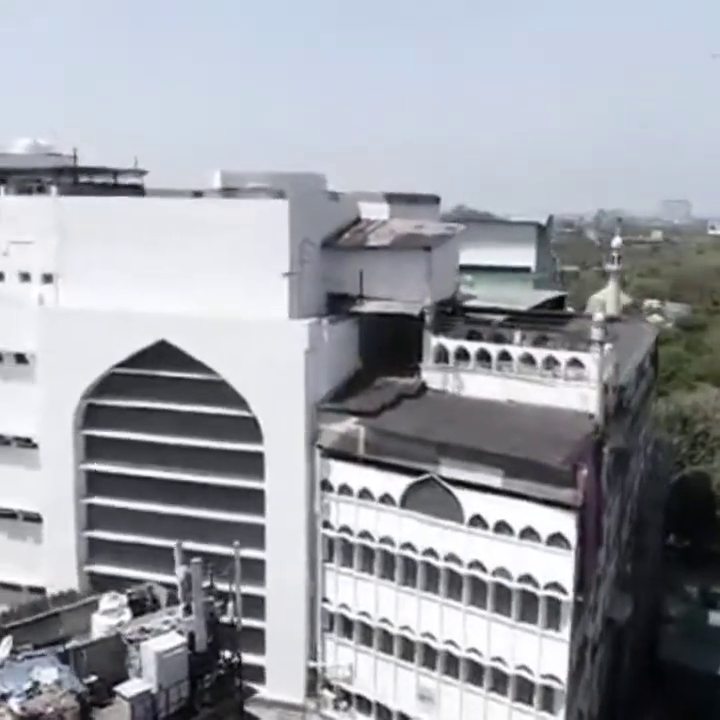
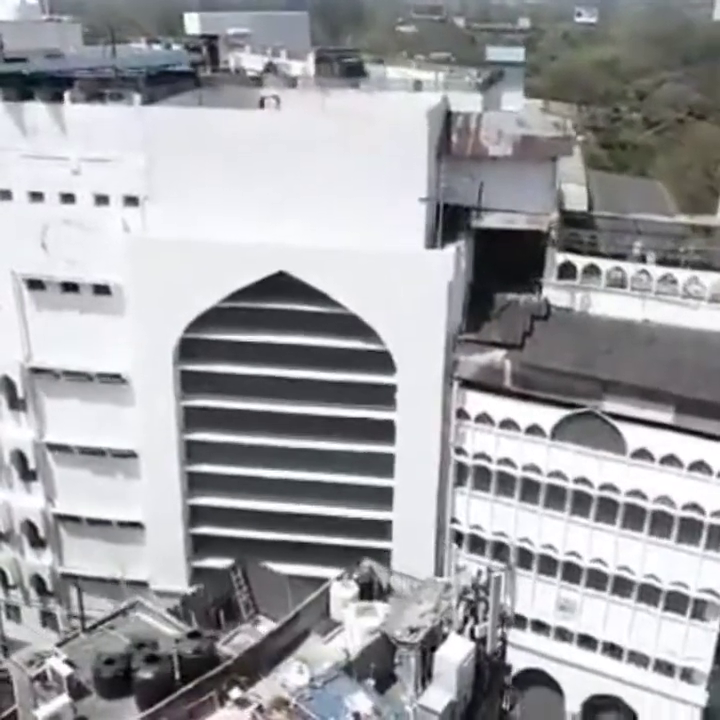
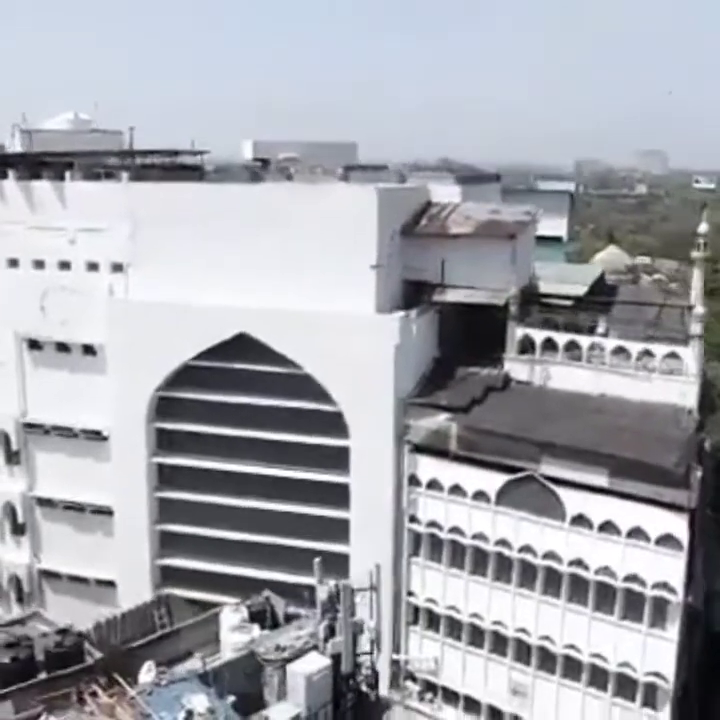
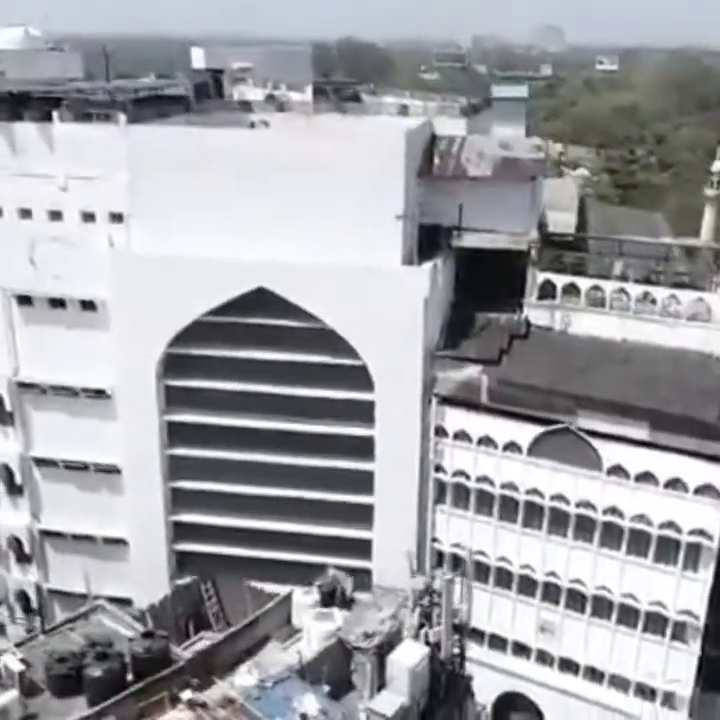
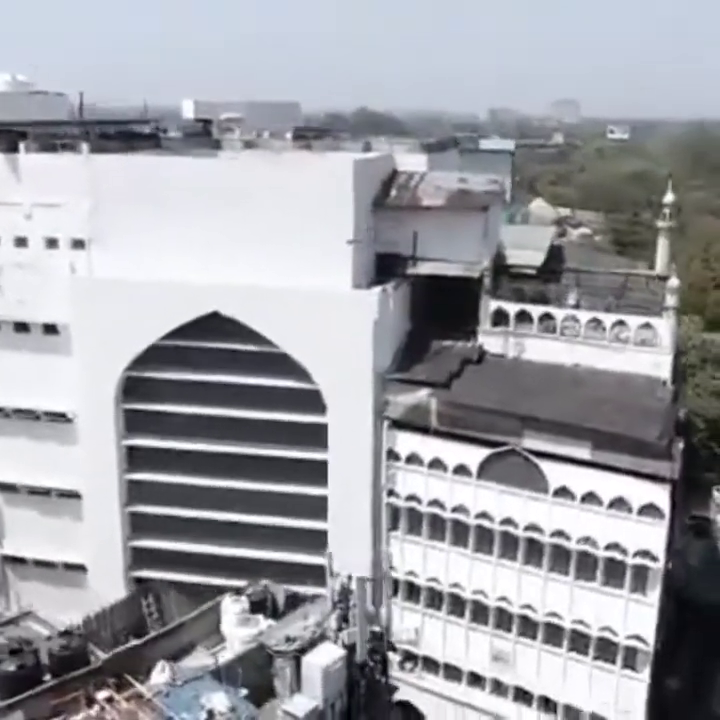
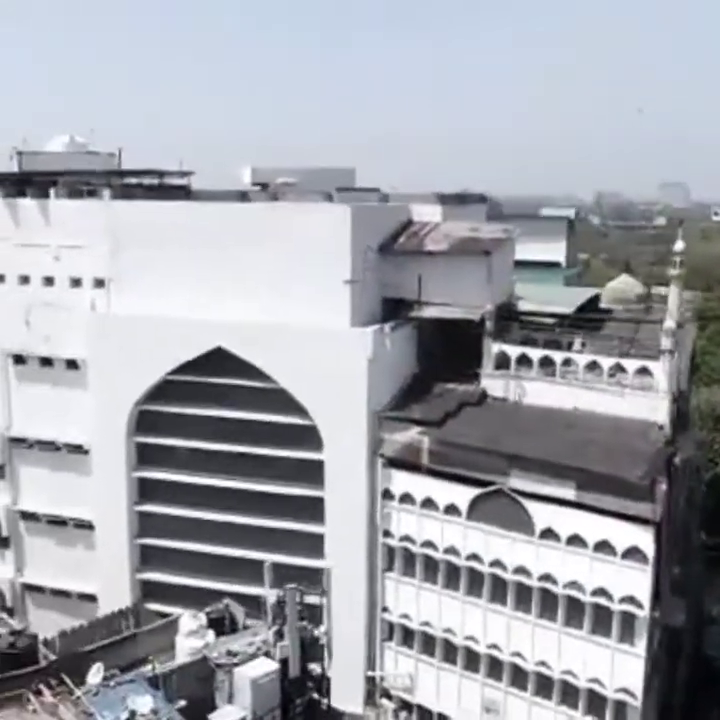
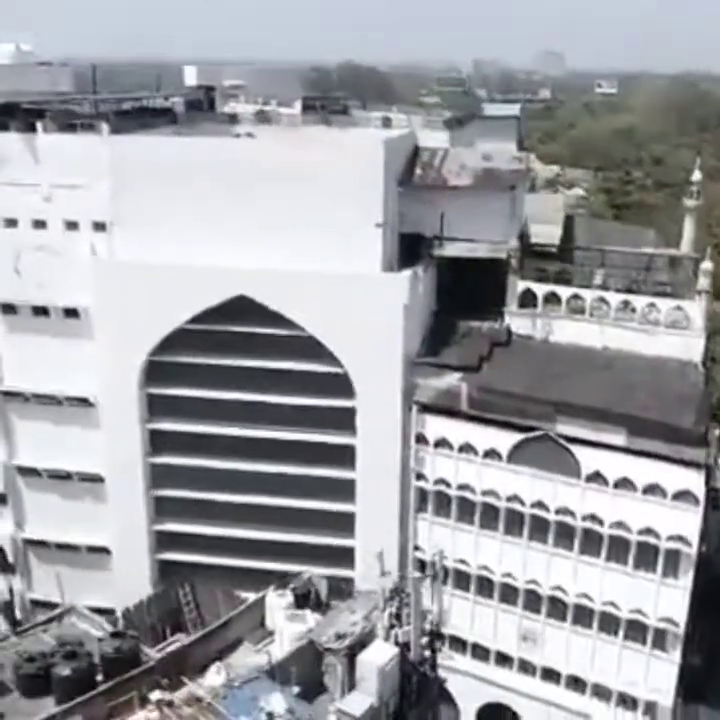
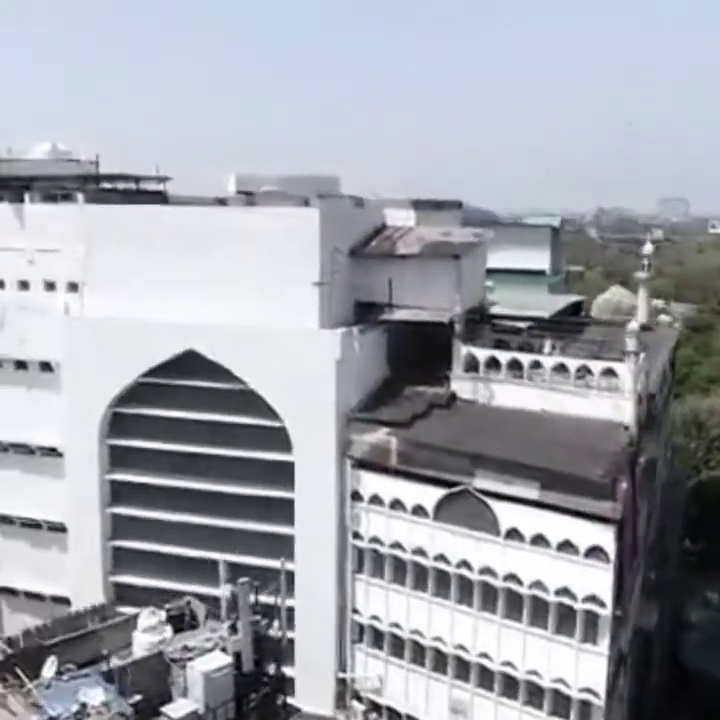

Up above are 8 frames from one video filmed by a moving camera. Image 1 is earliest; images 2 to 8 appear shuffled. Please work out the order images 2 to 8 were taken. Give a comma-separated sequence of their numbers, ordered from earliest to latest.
8, 6, 3, 5, 7, 4, 2
